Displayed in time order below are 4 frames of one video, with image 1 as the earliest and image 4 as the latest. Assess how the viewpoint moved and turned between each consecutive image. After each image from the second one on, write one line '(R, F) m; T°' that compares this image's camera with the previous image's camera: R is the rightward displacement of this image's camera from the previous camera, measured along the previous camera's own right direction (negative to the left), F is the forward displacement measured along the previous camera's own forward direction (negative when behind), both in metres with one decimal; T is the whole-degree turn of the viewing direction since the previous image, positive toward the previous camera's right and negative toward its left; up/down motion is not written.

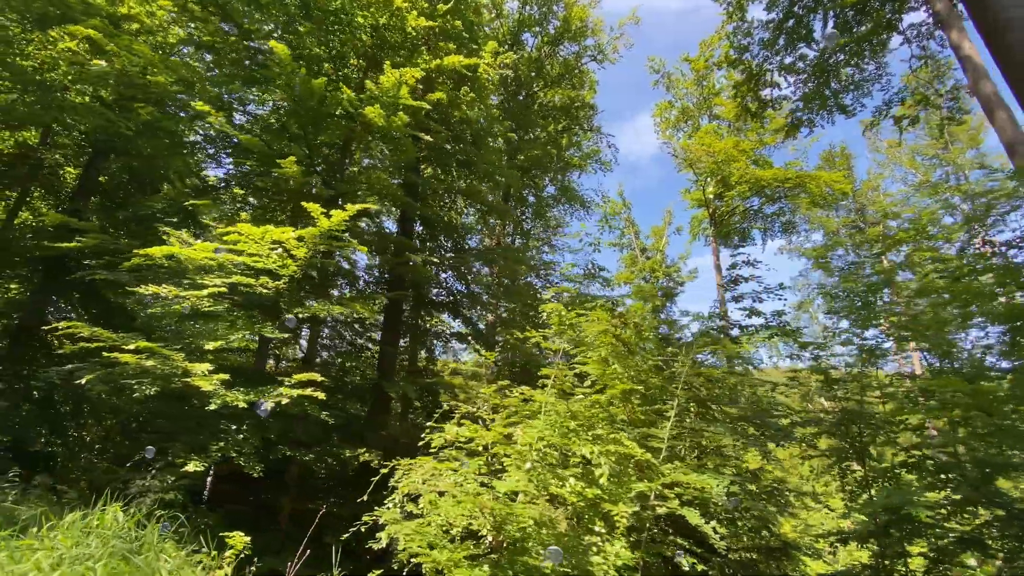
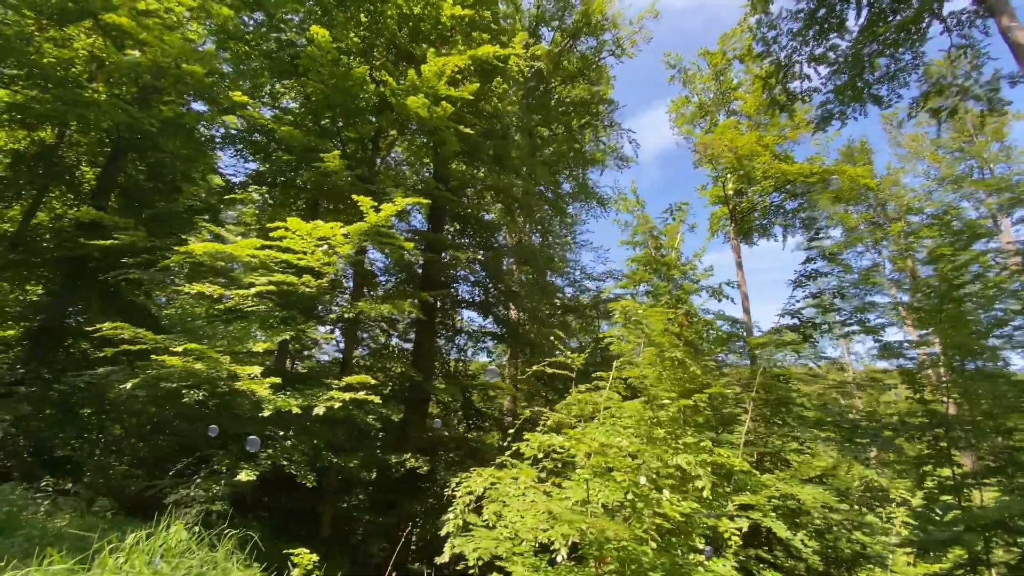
(-0.5, +0.2) m; 0°
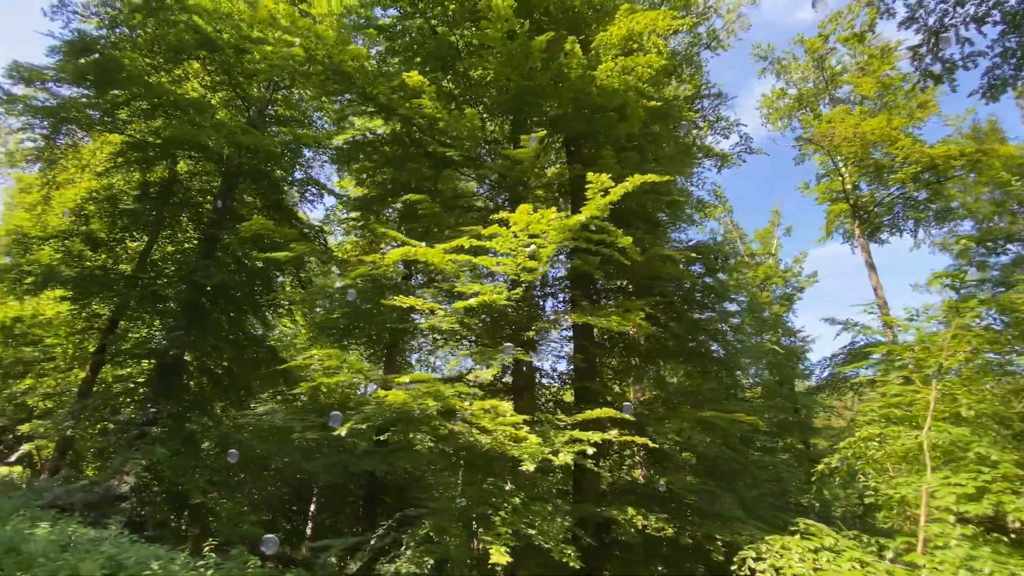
(-1.5, +0.9) m; -6°
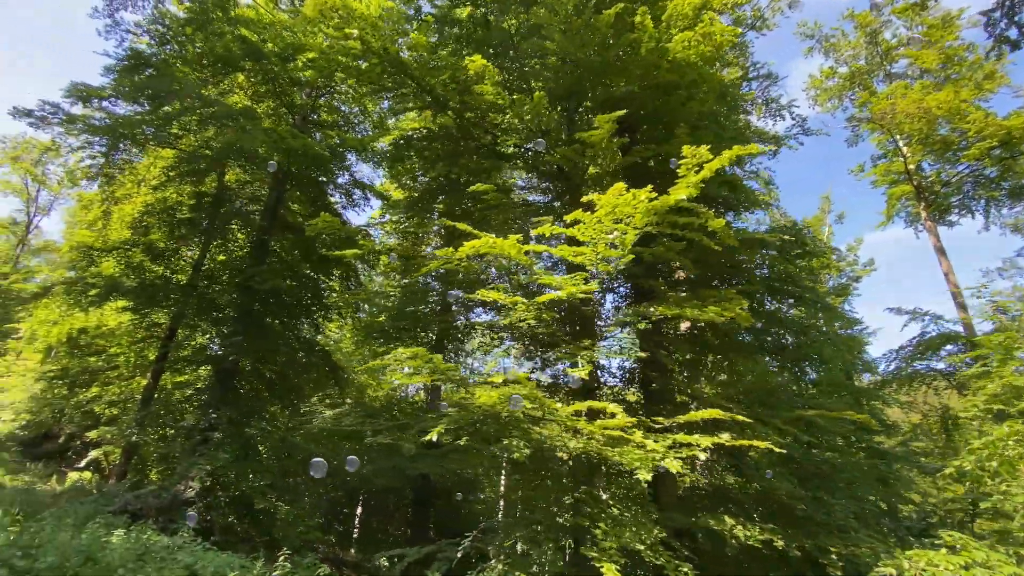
(-0.3, +0.2) m; -4°
